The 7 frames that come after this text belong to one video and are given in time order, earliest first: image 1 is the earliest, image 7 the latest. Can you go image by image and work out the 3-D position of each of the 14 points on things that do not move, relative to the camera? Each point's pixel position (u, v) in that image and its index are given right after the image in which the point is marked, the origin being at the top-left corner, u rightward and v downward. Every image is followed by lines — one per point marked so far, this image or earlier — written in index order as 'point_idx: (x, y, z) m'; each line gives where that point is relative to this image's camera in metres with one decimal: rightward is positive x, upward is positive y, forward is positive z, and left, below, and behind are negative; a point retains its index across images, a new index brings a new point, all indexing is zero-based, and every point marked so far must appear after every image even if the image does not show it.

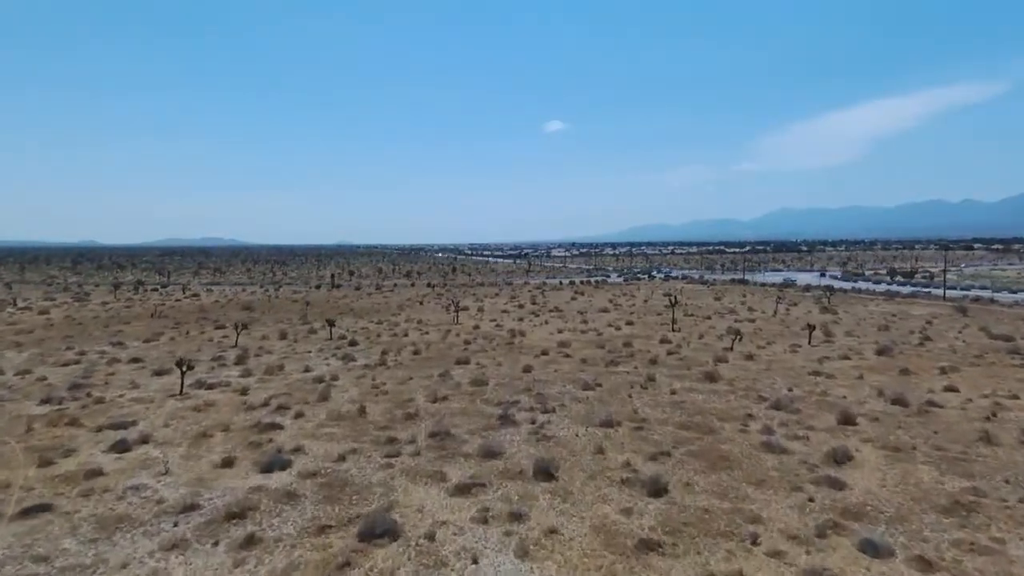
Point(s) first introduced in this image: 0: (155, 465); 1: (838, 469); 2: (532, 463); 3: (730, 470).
0: (-11.7, -5.8, +19.2) m
1: (+10.2, -5.7, +18.3) m
2: (+0.6, -5.6, +18.6) m
3: (+6.8, -5.8, +18.4) m
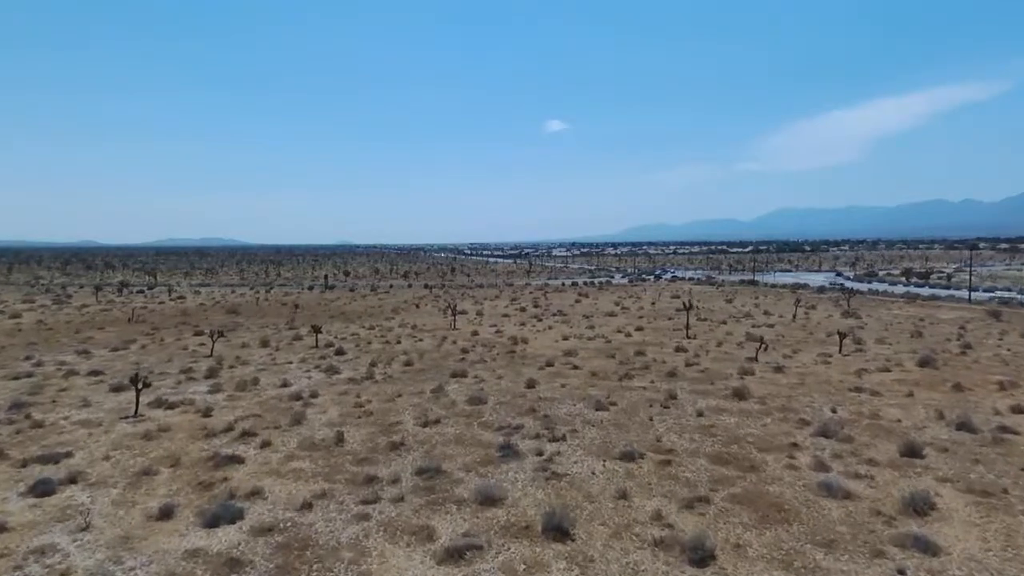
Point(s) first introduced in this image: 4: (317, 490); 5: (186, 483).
0: (-11.6, -6.1, +15.6) m
1: (+10.3, -5.9, +14.7) m
2: (+0.7, -5.9, +15.0) m
3: (+6.9, -6.0, +14.7) m
4: (-5.7, -5.9, +17.1) m
5: (-9.9, -6.0, +17.9) m
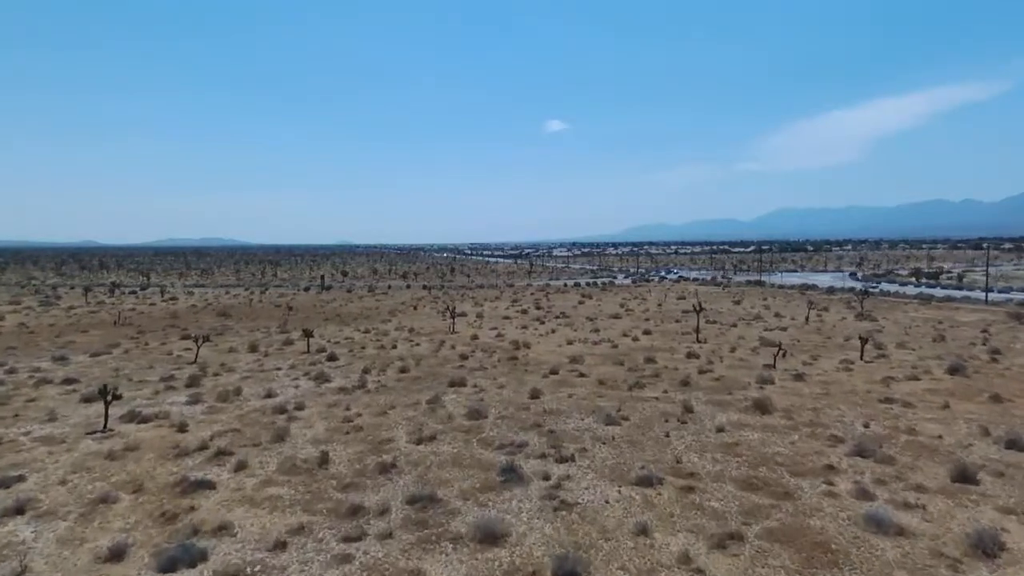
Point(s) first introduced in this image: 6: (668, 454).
0: (-11.5, -6.2, +13.5) m
1: (+10.4, -6.1, +12.6) m
2: (+0.8, -6.0, +12.9) m
3: (+7.0, -6.1, +12.6) m
4: (-5.6, -6.0, +15.0) m
5: (-9.8, -6.1, +15.8) m
6: (+5.2, -5.6, +19.7) m
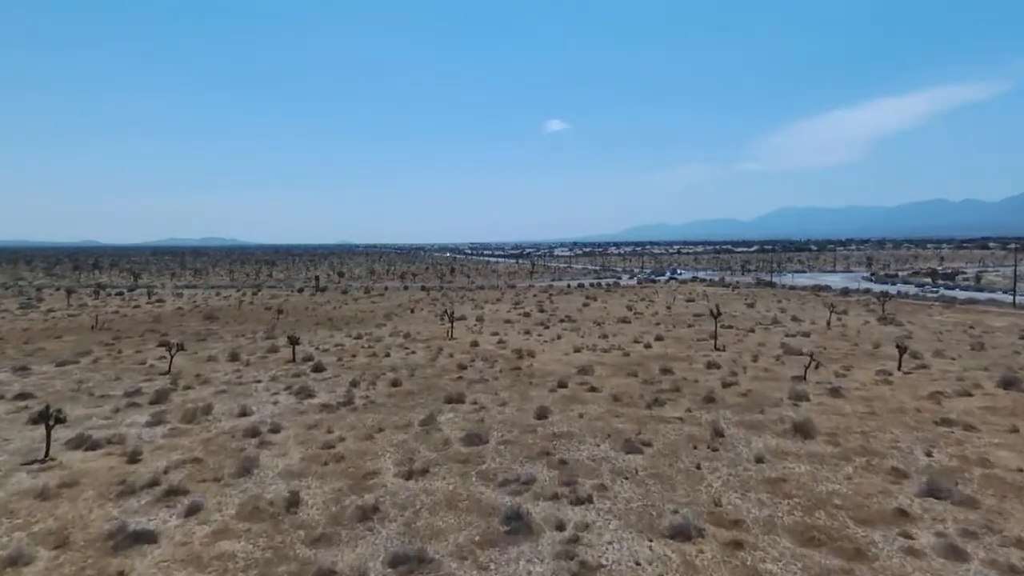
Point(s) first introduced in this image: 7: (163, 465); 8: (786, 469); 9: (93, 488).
0: (-11.3, -6.4, +10.4) m
1: (+10.6, -6.3, +9.5) m
2: (+1.0, -6.2, +9.8) m
3: (+7.2, -6.4, +9.5) m
4: (-5.4, -6.2, +11.9) m
5: (-9.7, -6.3, +12.7) m
6: (+5.4, -5.8, +16.5) m
7: (-11.4, -5.8, +19.2) m
8: (+8.5, -5.6, +18.3) m
9: (-12.5, -5.9, +17.5) m
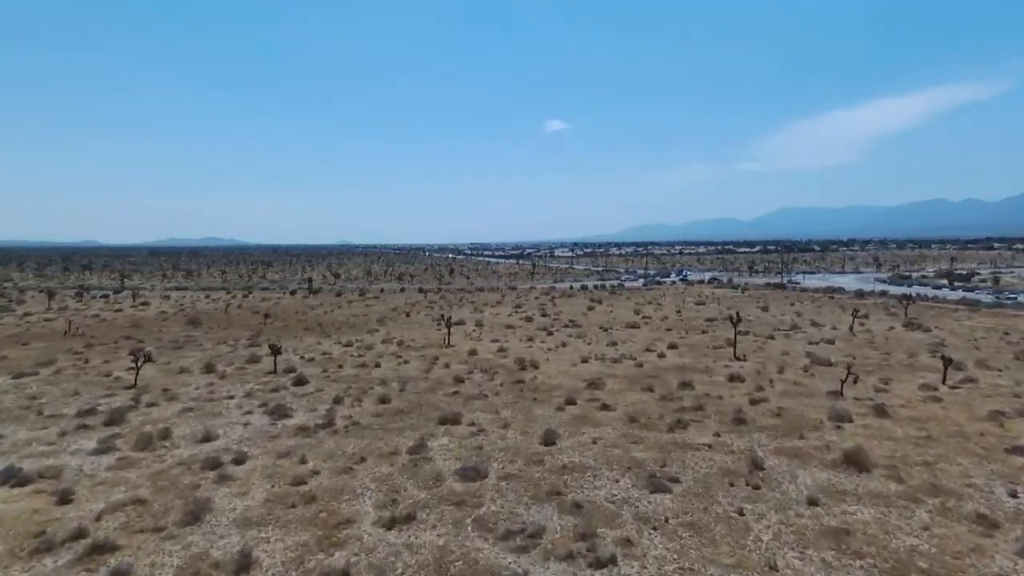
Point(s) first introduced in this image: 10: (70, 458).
0: (-11.2, -6.7, +7.3) m
1: (+10.7, -6.5, +6.4) m
2: (+1.1, -6.4, +6.7) m
3: (+7.3, -6.6, +6.4) m
4: (-5.3, -6.5, +8.7) m
5: (-9.6, -6.5, +9.6) m
6: (+5.5, -6.0, +13.4) m
7: (-11.3, -6.0, +16.1) m
8: (+8.6, -5.9, +15.1) m
9: (-12.4, -6.2, +14.3) m
10: (-15.0, -5.7, +19.9) m
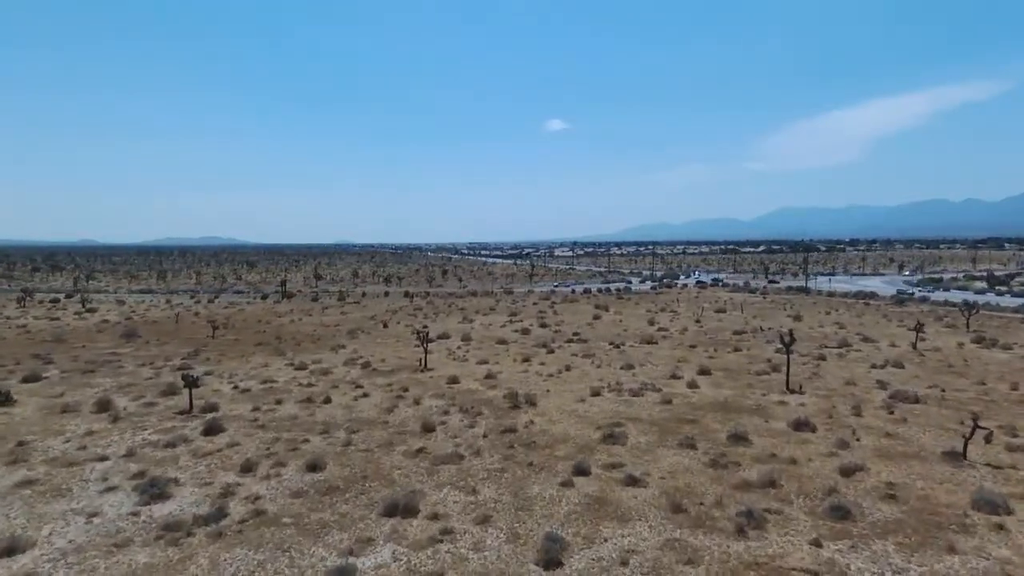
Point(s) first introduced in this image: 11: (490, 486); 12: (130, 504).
0: (-11.7, -7.2, -0.6) m
1: (+10.3, -7.1, -1.5) m
2: (+0.7, -7.0, -1.2) m
3: (+6.9, -7.2, -1.5) m
4: (-5.8, -7.0, +0.8) m
5: (-10.0, -7.1, +1.7) m
6: (+5.1, -6.6, +5.5) m
7: (-11.8, -6.6, +8.2) m
8: (+8.2, -6.4, +7.3) m
9: (-12.8, -6.7, +6.4) m
10: (-15.4, -6.3, +12.0) m
11: (-0.7, -5.7, +17.3) m
12: (-10.5, -5.9, +16.3) m
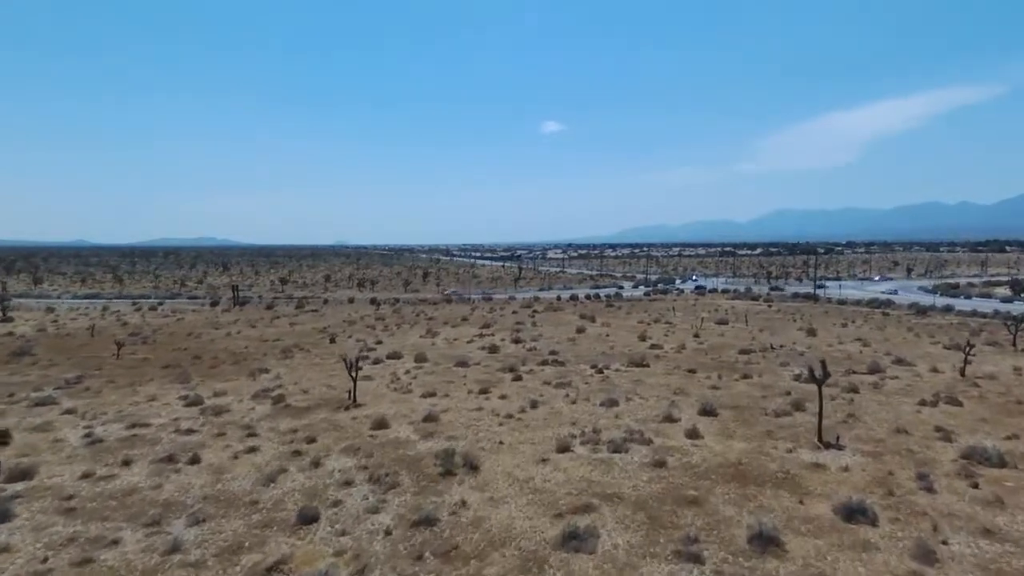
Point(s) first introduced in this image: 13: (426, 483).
0: (-13.6, -7.7, -7.8) m
1: (+8.3, -7.7, -8.5) m
2: (-1.3, -7.6, -8.3) m
3: (+4.9, -7.7, -8.5) m
4: (-7.7, -7.6, -6.3) m
5: (-12.0, -7.6, -5.5) m
6: (+3.1, -7.2, -1.5) m
7: (-13.8, -7.1, +1.0) m
8: (+6.2, -7.0, +0.2) m
9: (-14.8, -7.2, -0.7) m
10: (-17.4, -6.8, +4.8) m
11: (-2.7, -6.3, +10.2) m
12: (-12.6, -6.4, +9.1) m
13: (-2.6, -5.7, +17.8) m
